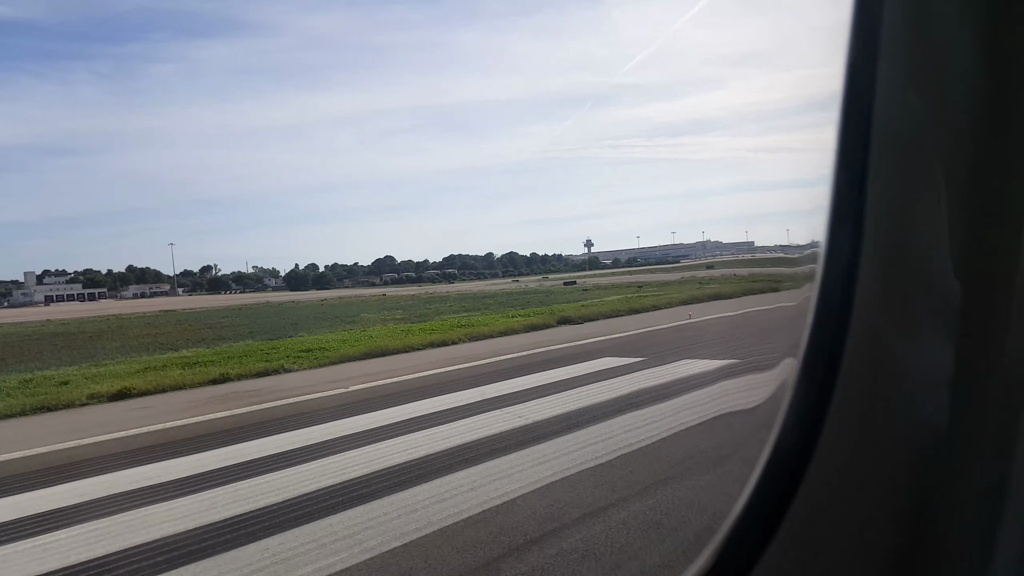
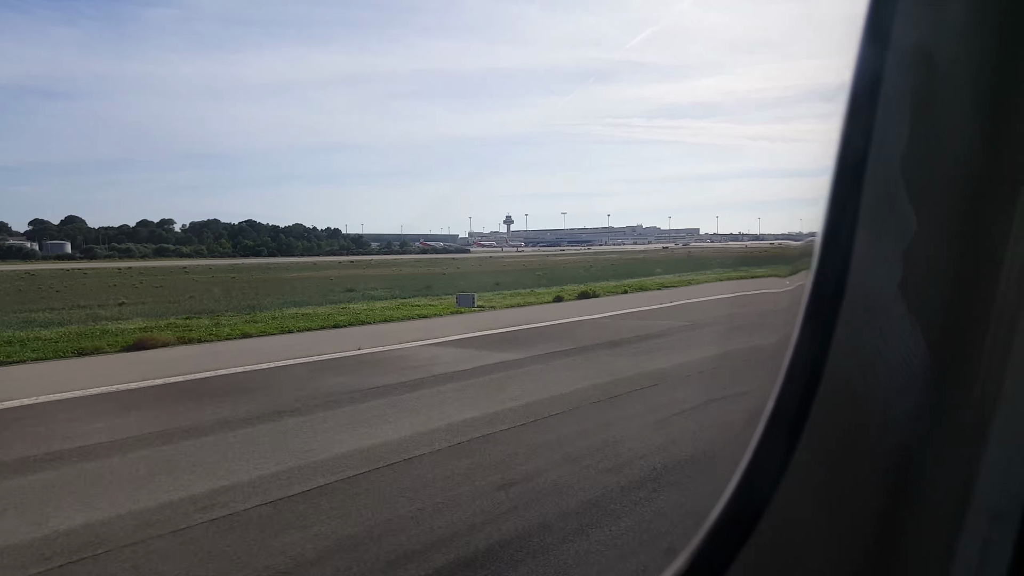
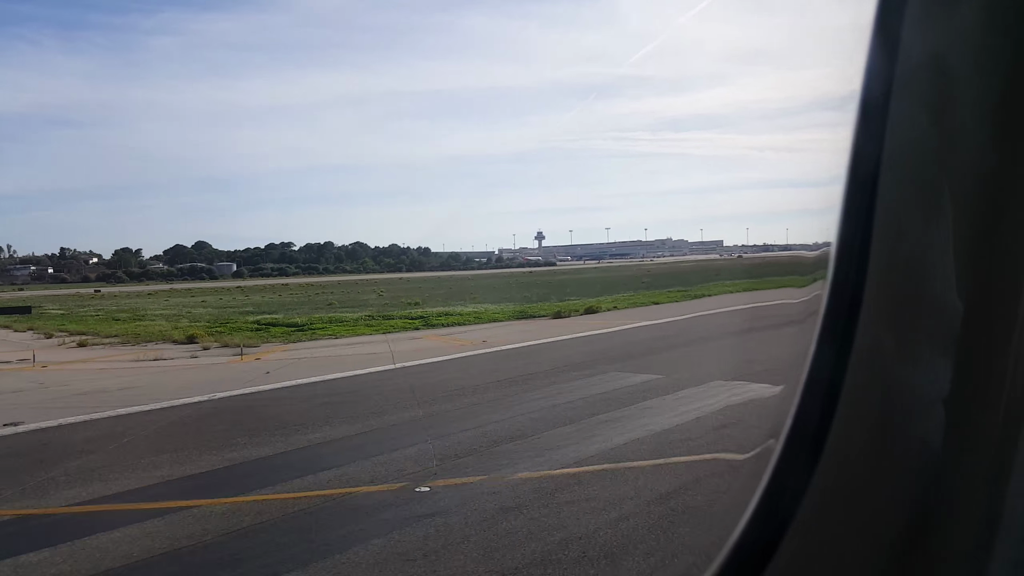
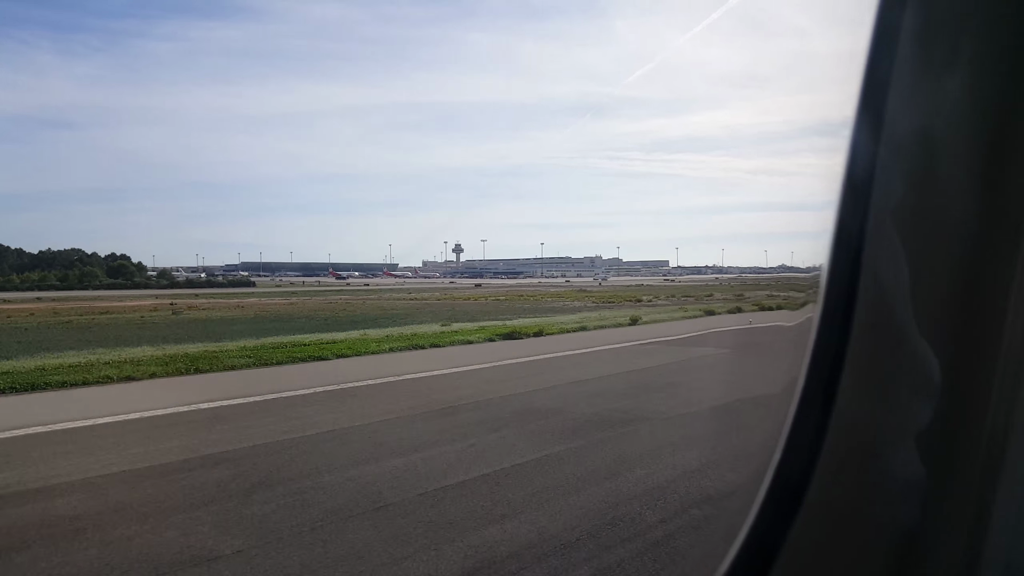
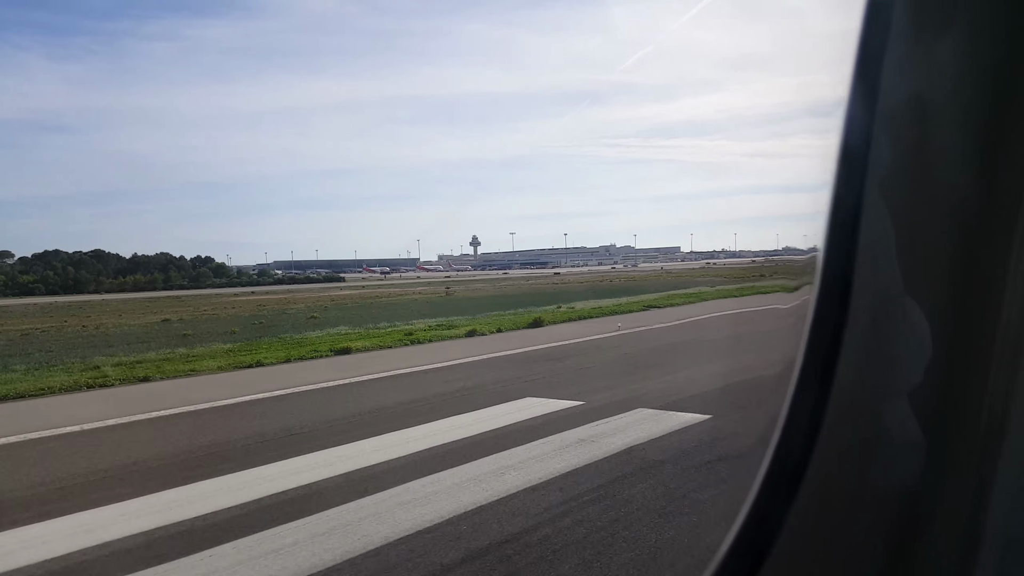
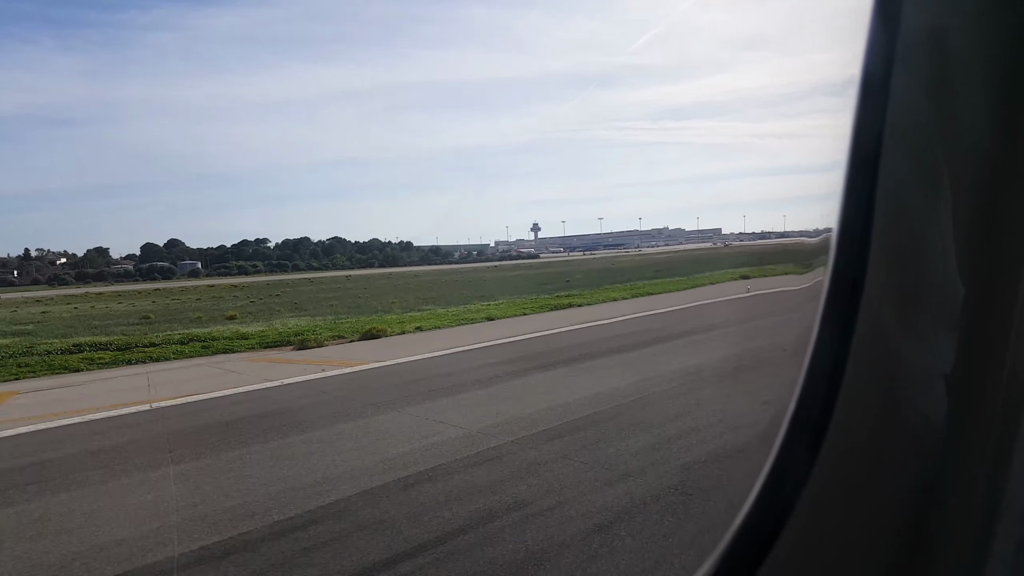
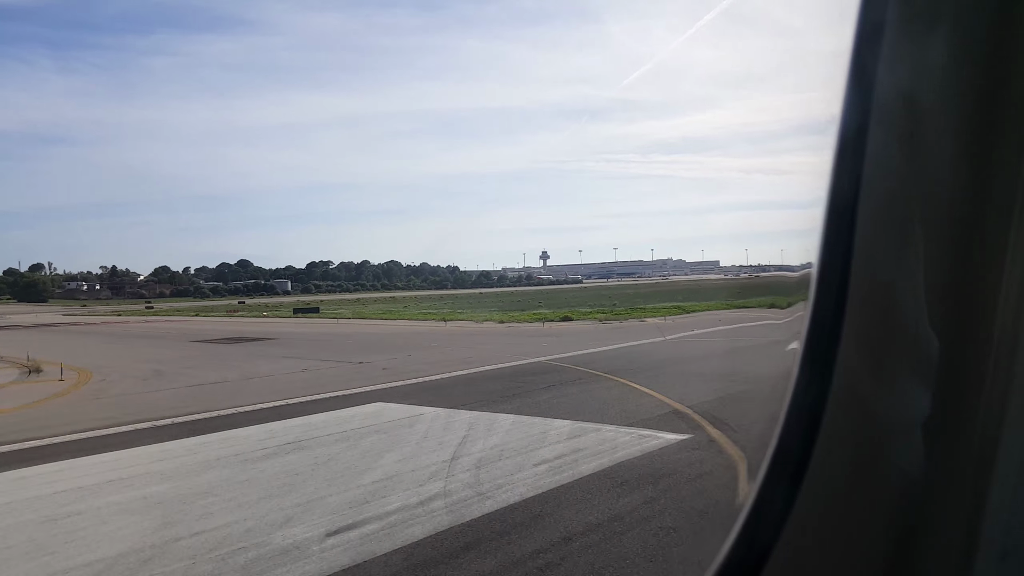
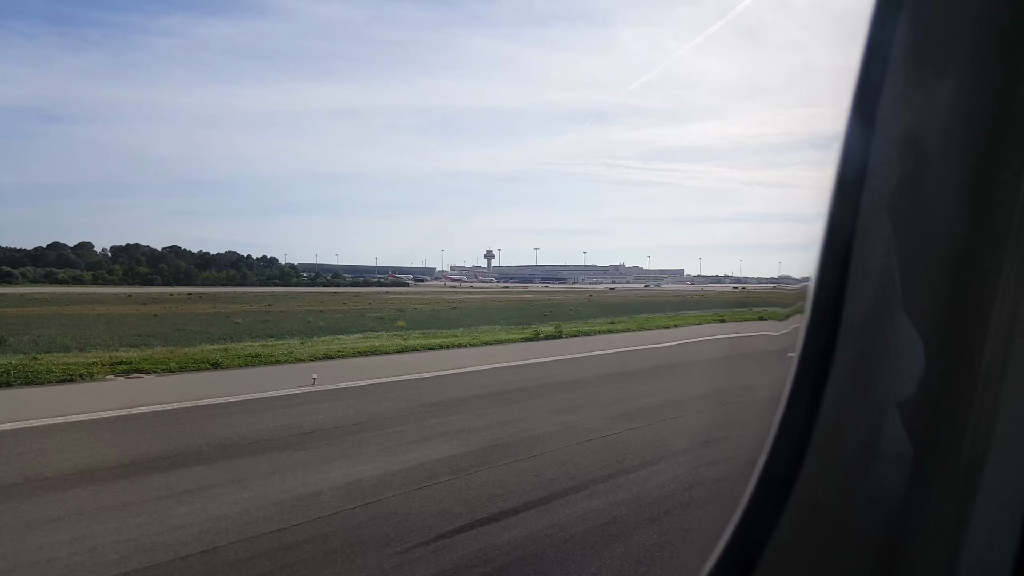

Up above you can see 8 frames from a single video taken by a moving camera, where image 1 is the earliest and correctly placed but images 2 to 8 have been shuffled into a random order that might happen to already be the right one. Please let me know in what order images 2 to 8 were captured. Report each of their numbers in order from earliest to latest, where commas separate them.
7, 3, 6, 2, 8, 5, 4
